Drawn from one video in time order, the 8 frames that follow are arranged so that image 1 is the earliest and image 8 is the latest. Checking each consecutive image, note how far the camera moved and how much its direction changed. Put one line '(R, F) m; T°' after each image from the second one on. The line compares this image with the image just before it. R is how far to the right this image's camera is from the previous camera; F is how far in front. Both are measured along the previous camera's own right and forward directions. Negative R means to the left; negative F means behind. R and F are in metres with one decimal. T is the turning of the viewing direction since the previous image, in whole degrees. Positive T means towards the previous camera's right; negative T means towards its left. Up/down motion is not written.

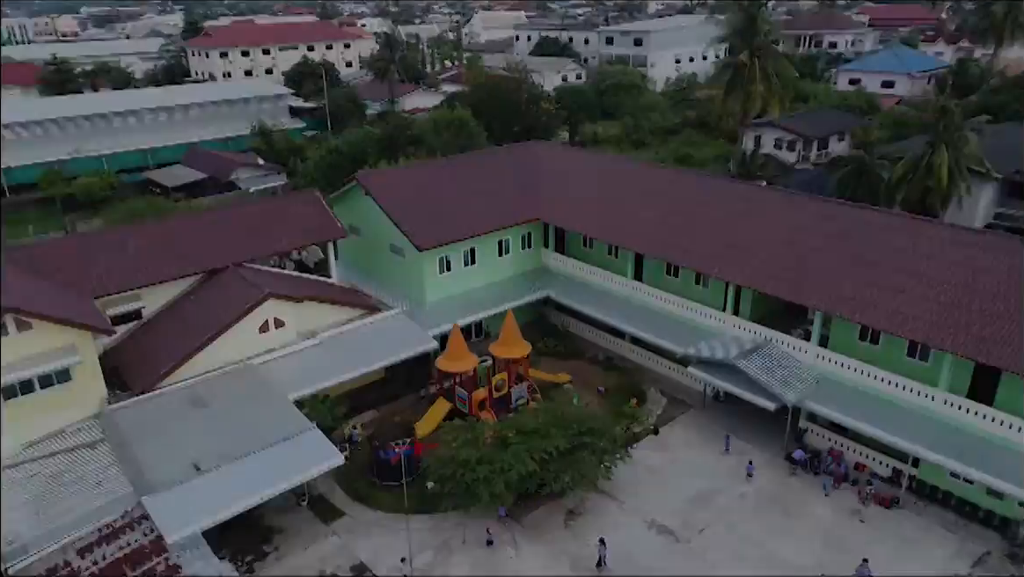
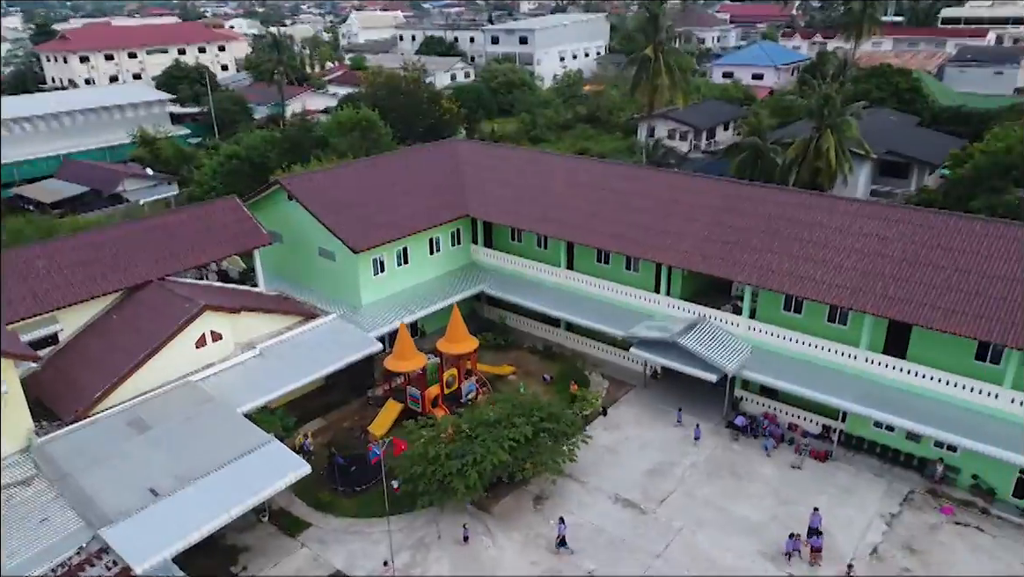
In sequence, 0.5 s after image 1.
(-2.0, -0.2) m; +9°
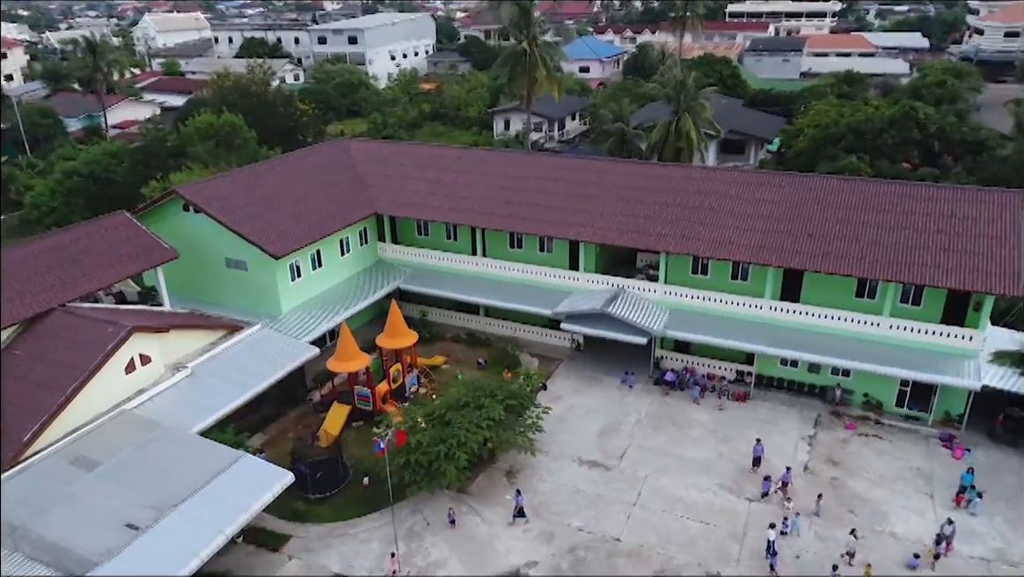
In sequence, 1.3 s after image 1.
(-4.0, -0.4) m; +14°
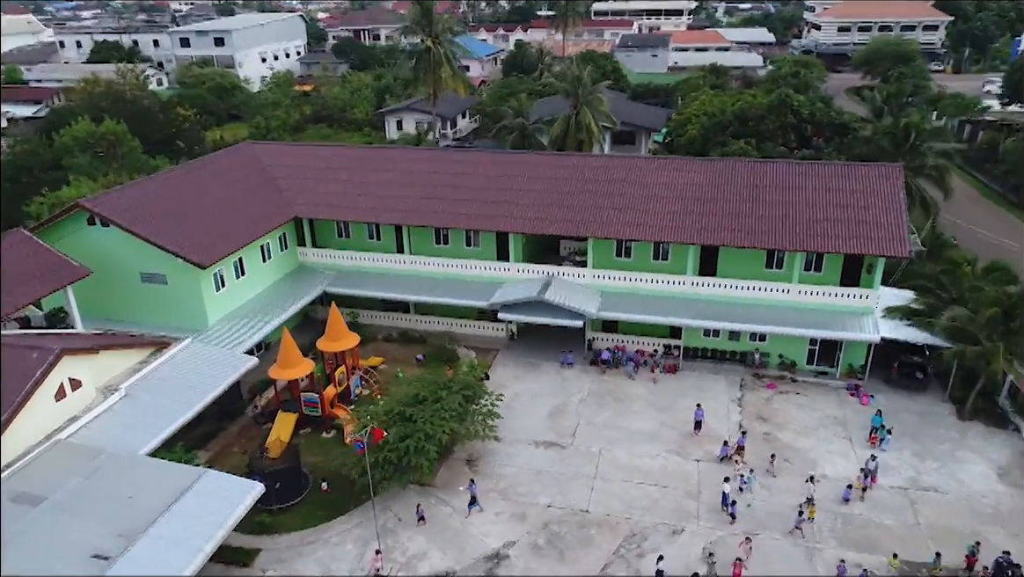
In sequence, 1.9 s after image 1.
(-2.3, -0.4) m; +10°
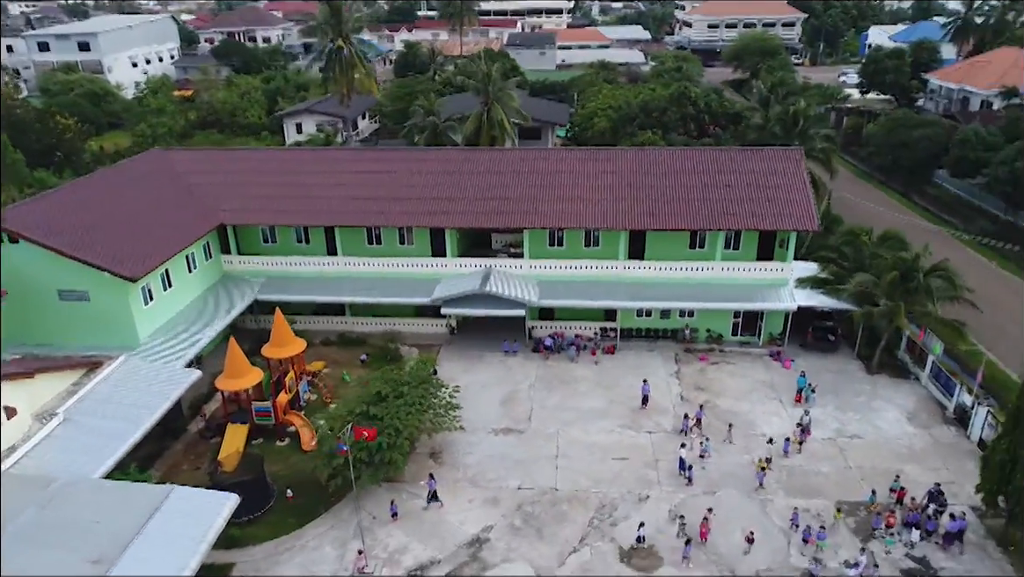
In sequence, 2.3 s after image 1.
(-2.1, -0.4) m; +9°
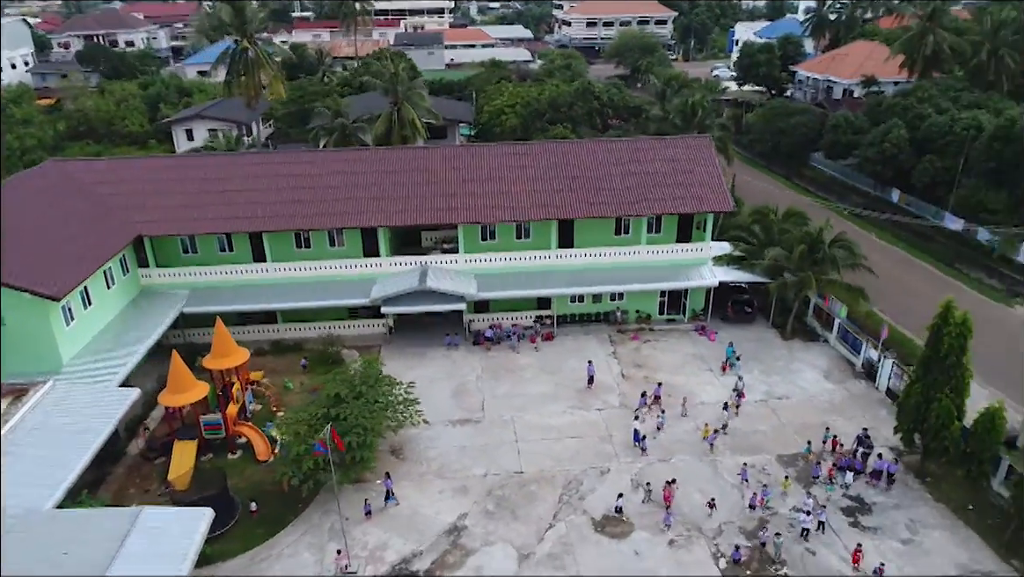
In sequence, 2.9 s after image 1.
(-2.1, -0.4) m; +9°
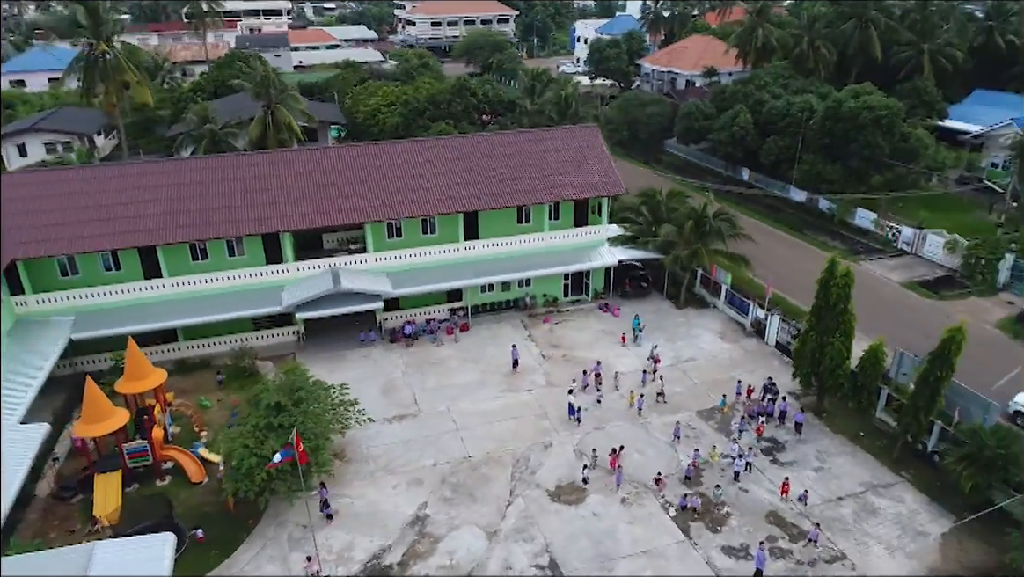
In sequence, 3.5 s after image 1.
(-2.6, -0.4) m; +12°
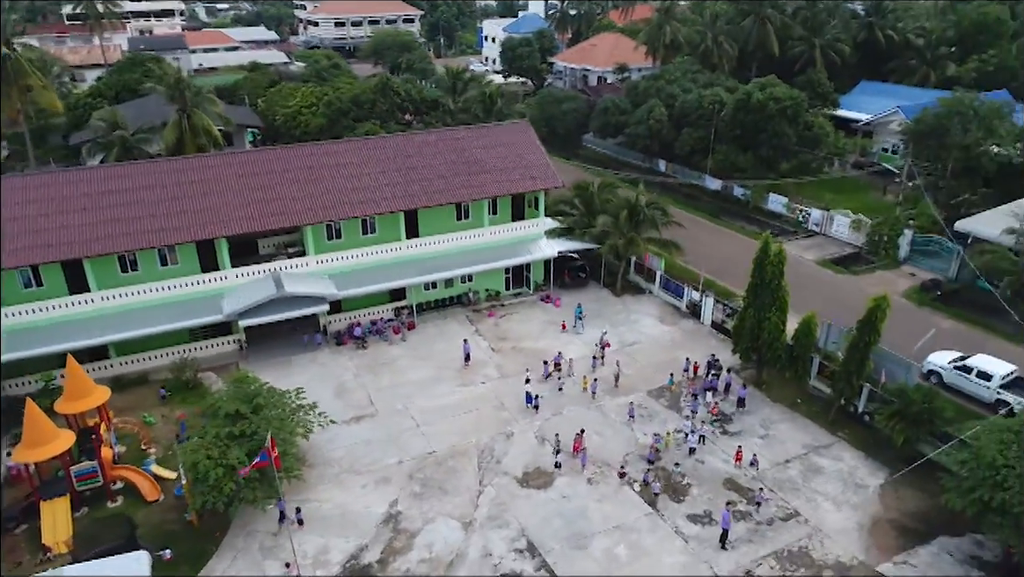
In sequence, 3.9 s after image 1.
(-1.5, -0.3) m; +7°
